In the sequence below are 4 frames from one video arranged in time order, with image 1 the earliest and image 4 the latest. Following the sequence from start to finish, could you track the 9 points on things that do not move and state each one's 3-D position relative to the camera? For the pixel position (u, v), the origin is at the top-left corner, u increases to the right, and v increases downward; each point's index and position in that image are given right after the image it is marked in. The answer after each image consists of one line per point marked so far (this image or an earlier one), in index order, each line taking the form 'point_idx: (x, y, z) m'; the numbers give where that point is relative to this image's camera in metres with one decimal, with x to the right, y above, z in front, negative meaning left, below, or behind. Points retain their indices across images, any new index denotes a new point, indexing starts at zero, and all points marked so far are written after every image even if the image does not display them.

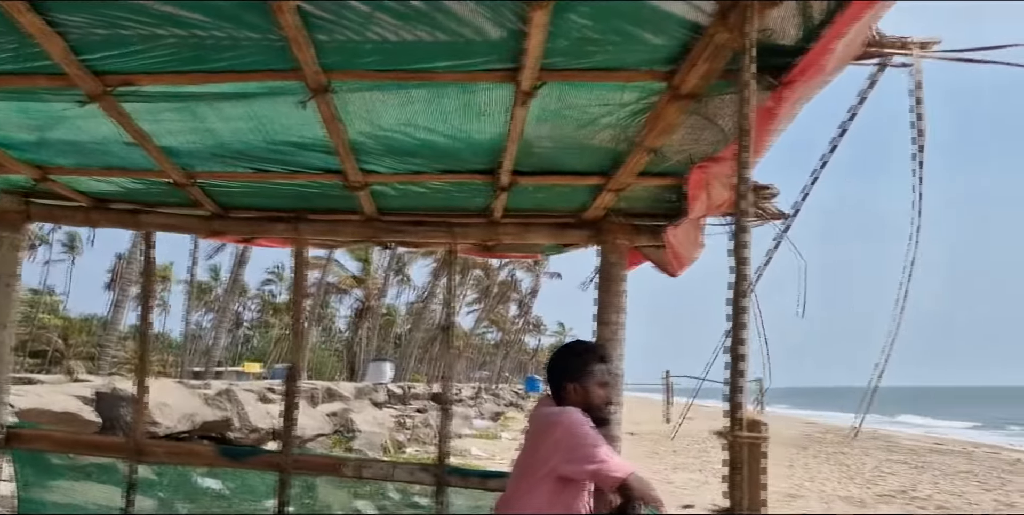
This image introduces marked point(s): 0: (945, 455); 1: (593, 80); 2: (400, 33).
0: (+8.9, -4.2, +17.9) m
1: (+0.2, +0.5, +2.3) m
2: (-0.3, +0.5, +2.1) m
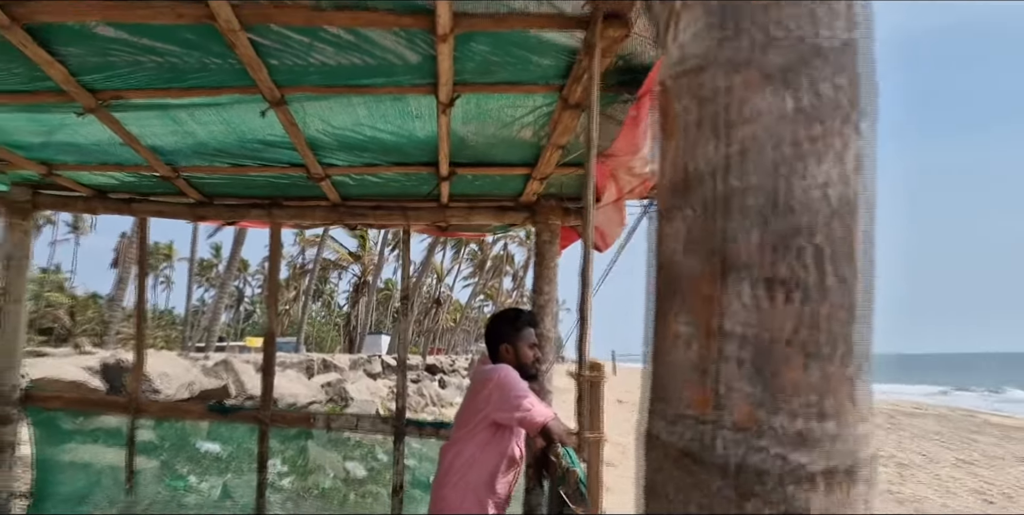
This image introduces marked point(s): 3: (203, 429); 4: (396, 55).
0: (+8.7, -3.6, +18.5) m
1: (0.0, +0.5, +2.8) m
2: (-0.5, +0.6, +2.6) m
3: (-1.6, -0.9, +4.5) m
4: (-0.3, +0.6, +2.5) m
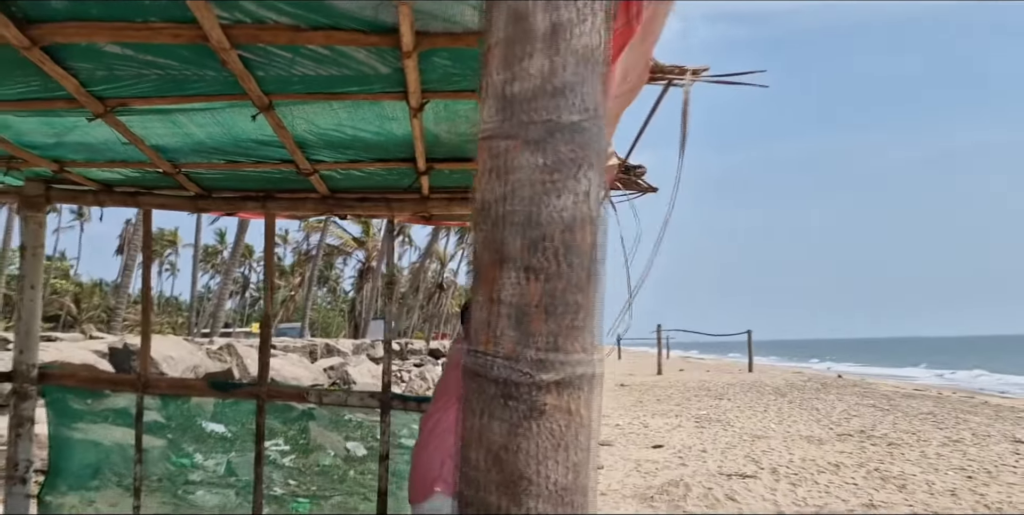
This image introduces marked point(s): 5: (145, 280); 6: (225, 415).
0: (+8.7, -3.2, +18.8) m
1: (-0.2, +0.6, +3.1) m
2: (-0.7, +0.6, +2.9) m
3: (-1.7, -0.9, +4.9) m
4: (-0.5, +0.6, +2.9) m
5: (-2.2, -0.1, +5.1) m
6: (-1.6, -0.9, +4.9) m
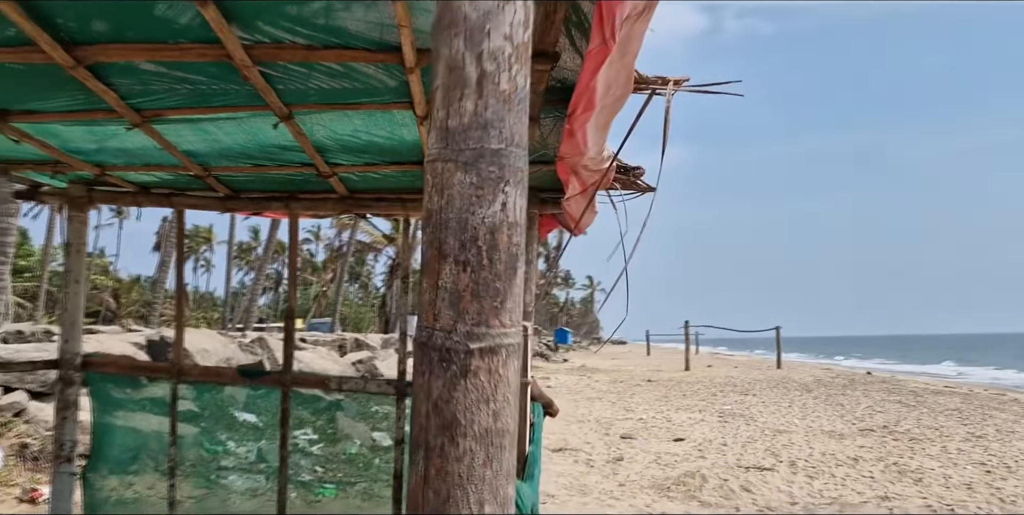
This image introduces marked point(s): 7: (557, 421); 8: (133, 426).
0: (+9.3, -3.1, +18.8) m
1: (-0.2, +0.6, +3.4) m
2: (-0.7, +0.6, +3.2) m
3: (-1.7, -0.9, +5.2) m
4: (-0.5, +0.6, +3.2) m
5: (-2.1, -0.1, +5.4) m
6: (-1.6, -0.9, +5.3) m
7: (+0.8, -2.8, +15.0) m
8: (-2.3, -1.0, +5.3) m
